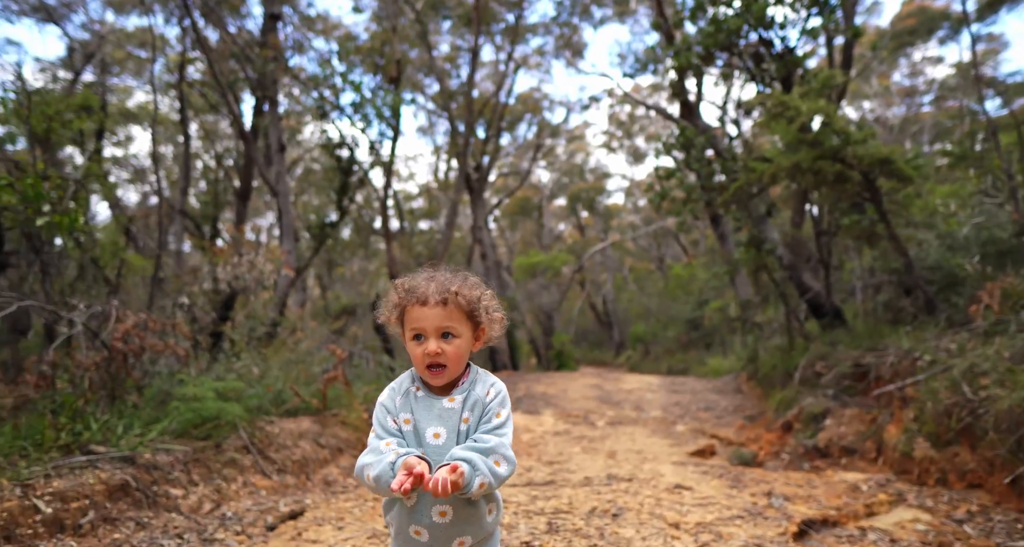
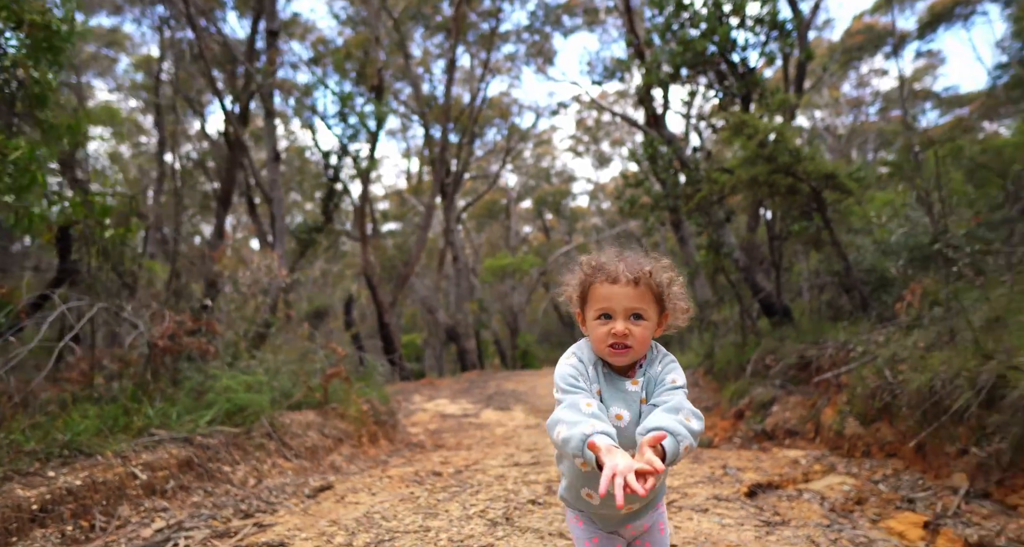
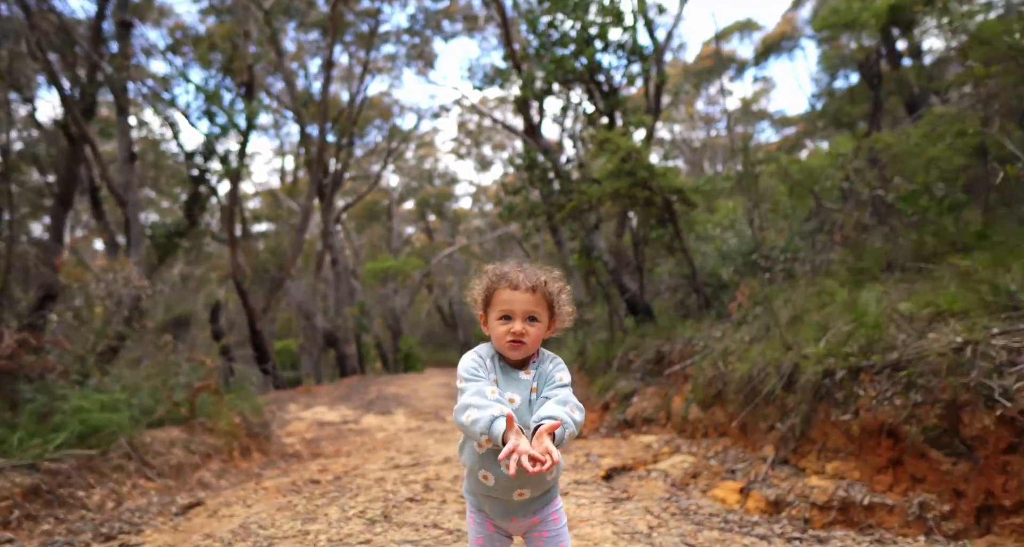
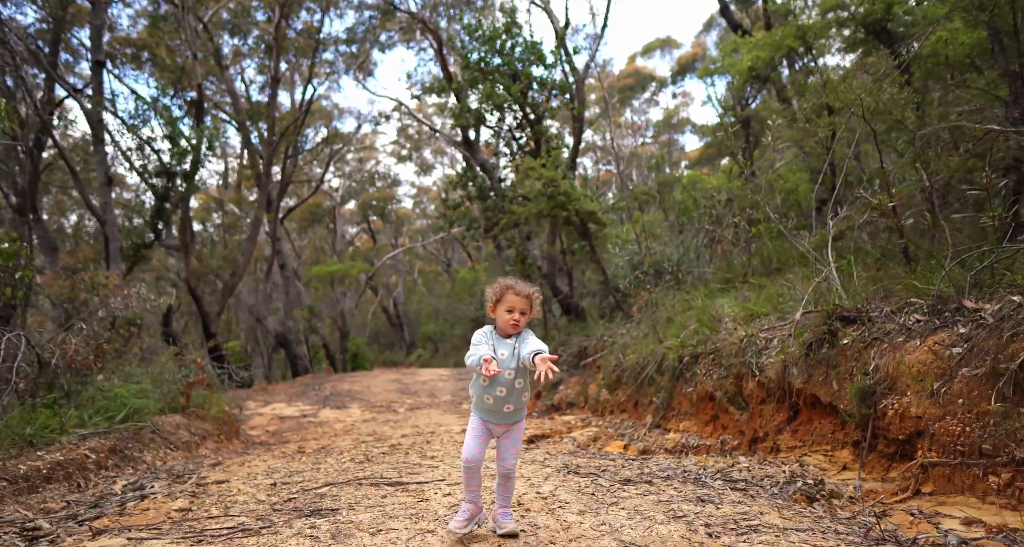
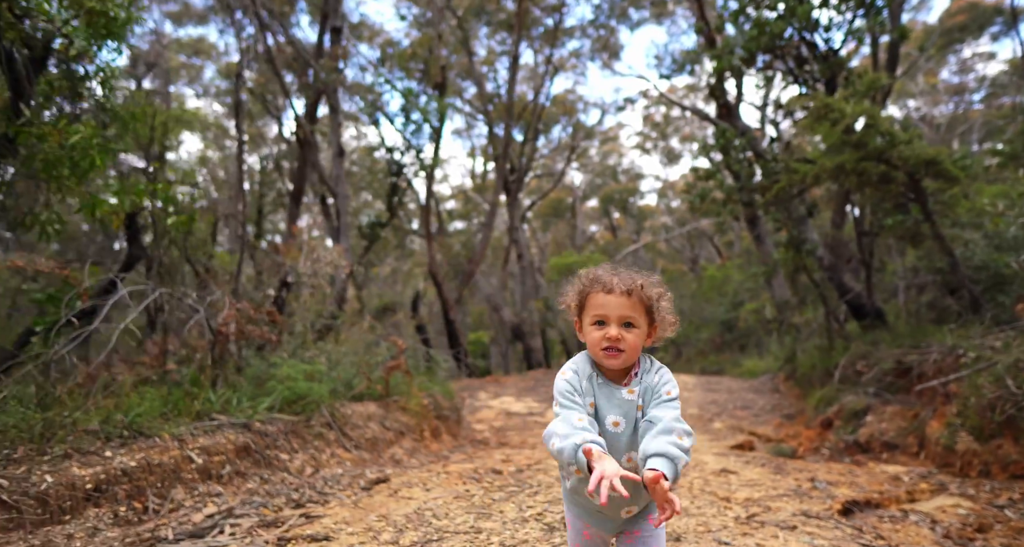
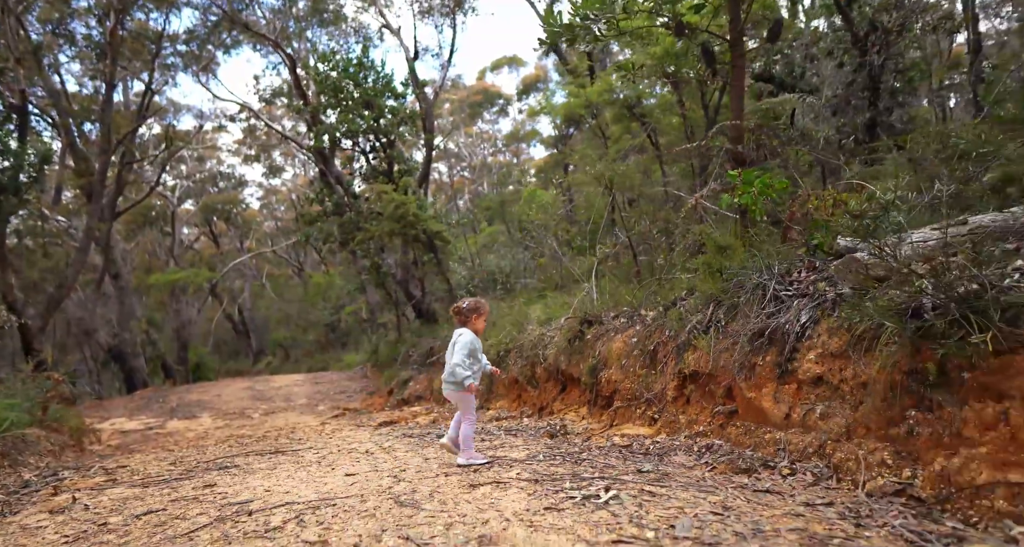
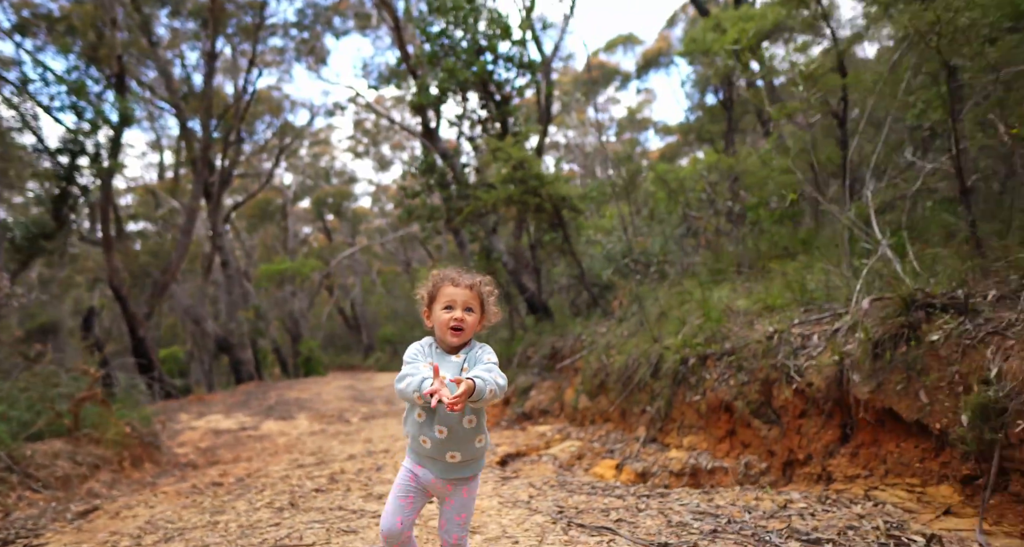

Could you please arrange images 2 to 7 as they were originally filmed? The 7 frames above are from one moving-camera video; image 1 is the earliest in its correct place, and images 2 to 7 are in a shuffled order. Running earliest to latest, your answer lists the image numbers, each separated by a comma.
5, 2, 3, 7, 4, 6
